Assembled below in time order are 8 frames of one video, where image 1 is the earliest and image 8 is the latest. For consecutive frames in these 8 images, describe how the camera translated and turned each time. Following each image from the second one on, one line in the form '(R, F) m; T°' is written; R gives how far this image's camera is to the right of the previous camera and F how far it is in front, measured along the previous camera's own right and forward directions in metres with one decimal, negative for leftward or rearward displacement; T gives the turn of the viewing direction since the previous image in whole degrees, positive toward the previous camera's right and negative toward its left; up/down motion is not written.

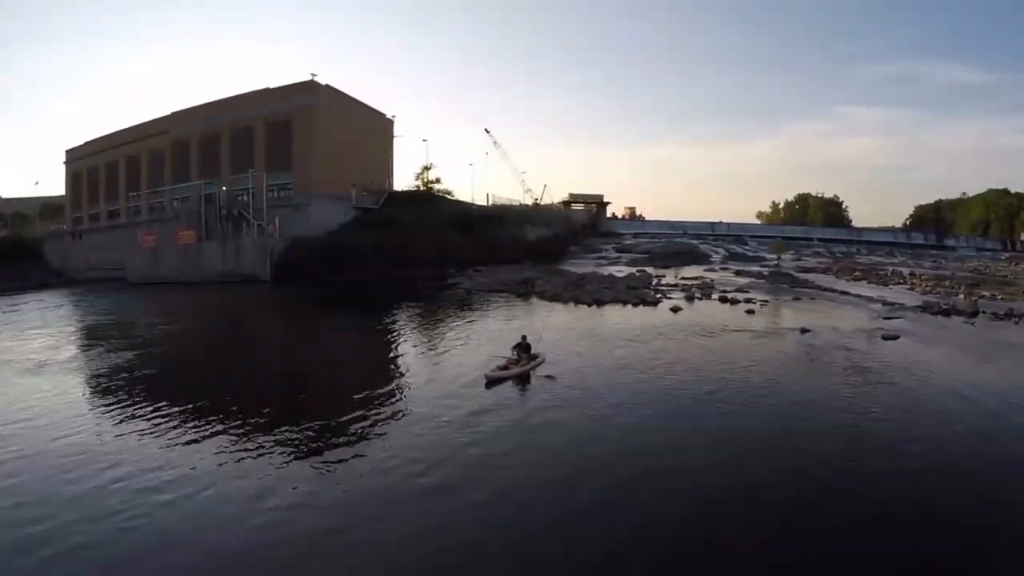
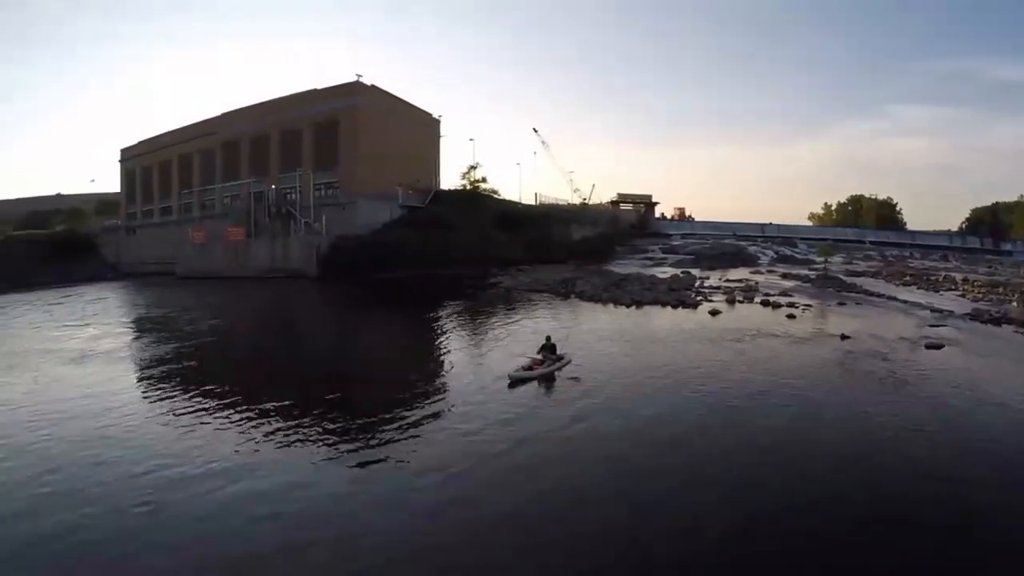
(+0.5, +0.1) m; -5°
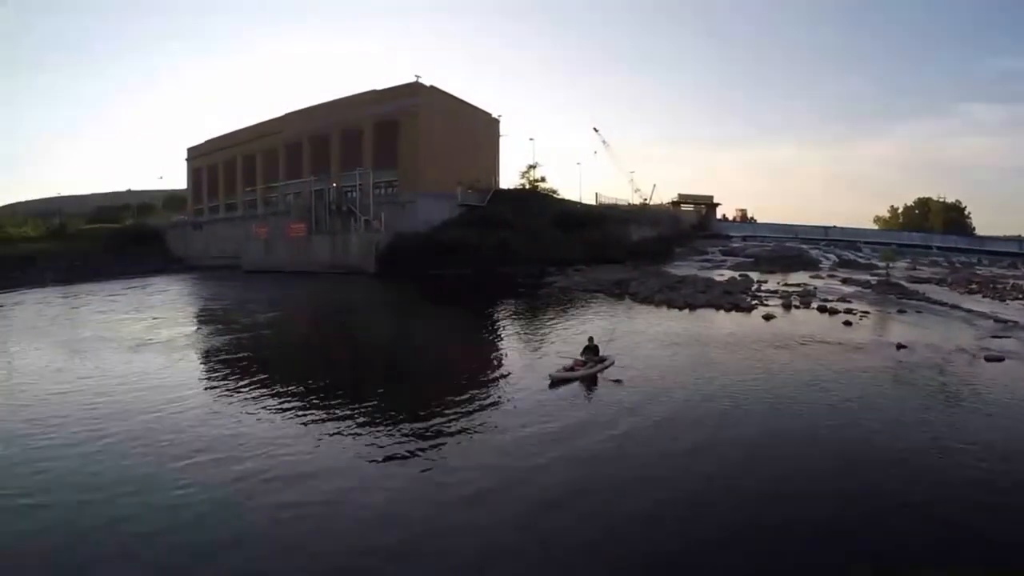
(+0.3, -0.2) m; -5°
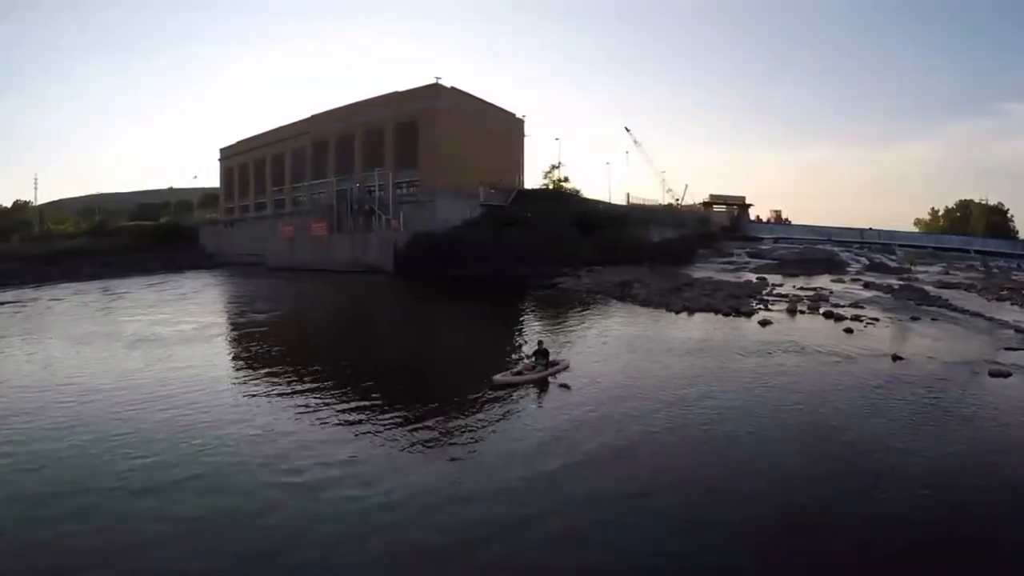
(+1.9, +1.1) m; -5°
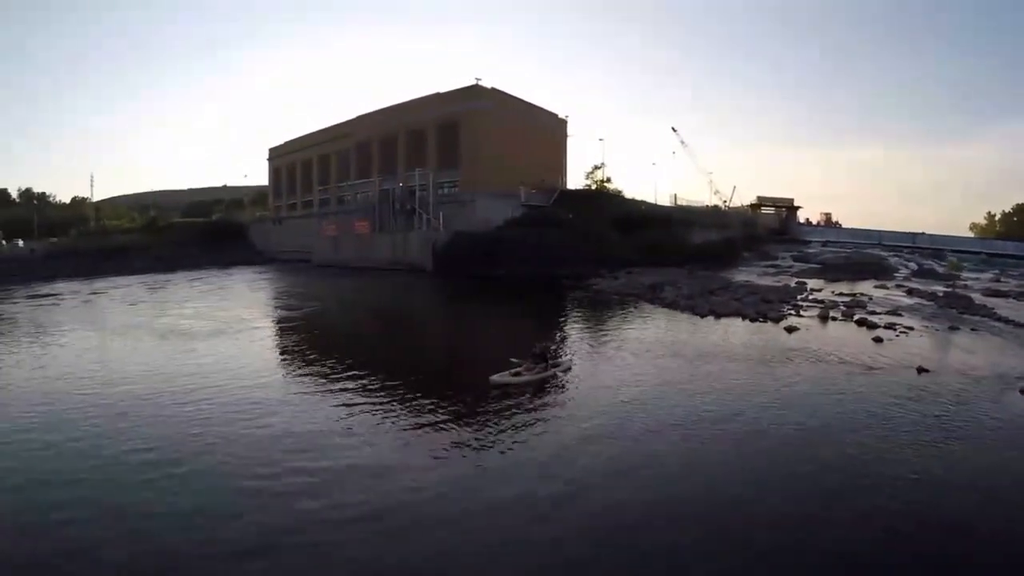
(+0.8, +0.1) m; -5°
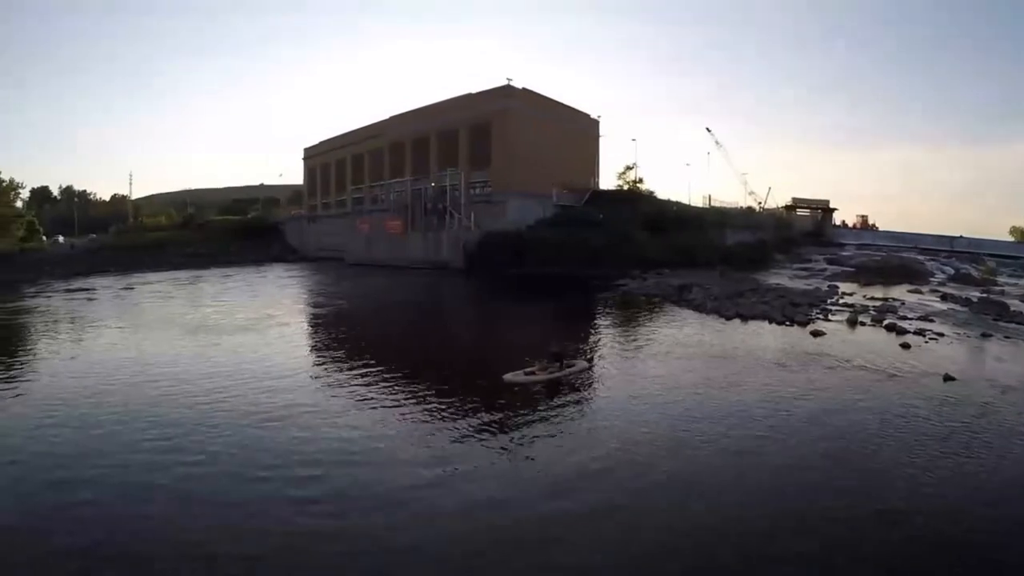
(+0.2, -0.2) m; -3°
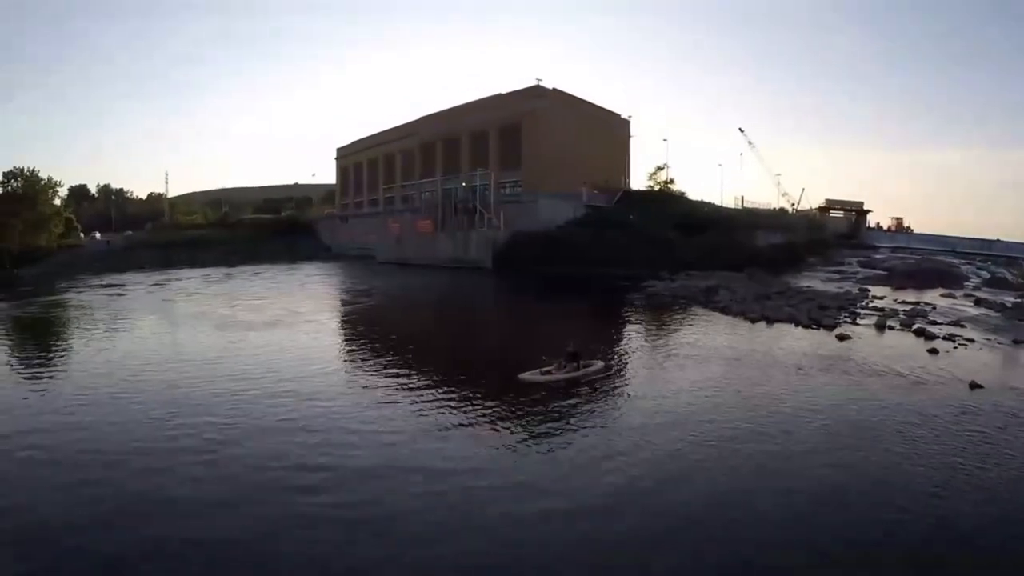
(+0.2, -0.2) m; -3°
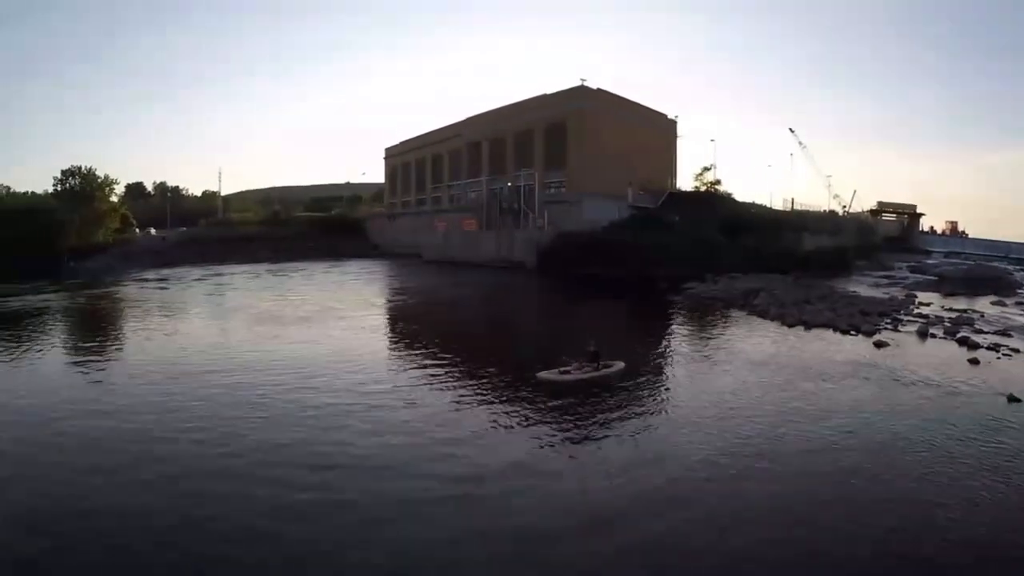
(+0.3, -0.3) m; -4°
